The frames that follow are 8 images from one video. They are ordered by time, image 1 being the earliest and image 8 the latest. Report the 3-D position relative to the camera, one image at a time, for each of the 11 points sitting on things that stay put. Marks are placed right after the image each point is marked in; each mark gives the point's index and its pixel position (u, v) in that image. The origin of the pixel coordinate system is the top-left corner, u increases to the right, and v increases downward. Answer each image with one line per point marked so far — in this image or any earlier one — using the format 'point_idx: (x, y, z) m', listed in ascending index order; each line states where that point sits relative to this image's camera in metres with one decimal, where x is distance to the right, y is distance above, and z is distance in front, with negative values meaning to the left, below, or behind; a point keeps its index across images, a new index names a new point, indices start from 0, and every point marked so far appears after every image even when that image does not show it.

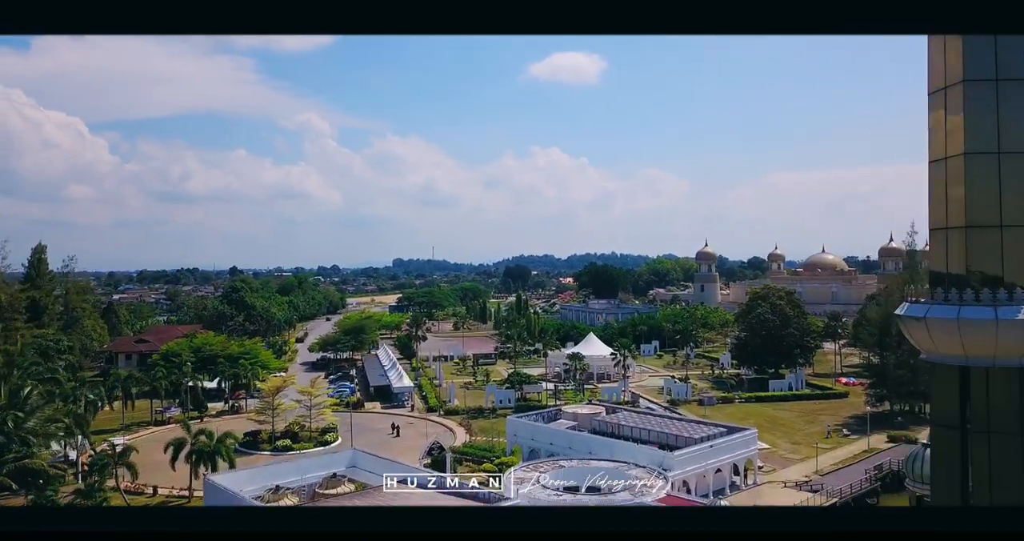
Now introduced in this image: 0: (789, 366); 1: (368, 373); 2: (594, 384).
0: (+6.0, -2.1, +16.7) m
1: (-3.3, -2.3, +17.3) m
2: (+1.7, -2.5, +16.2) m
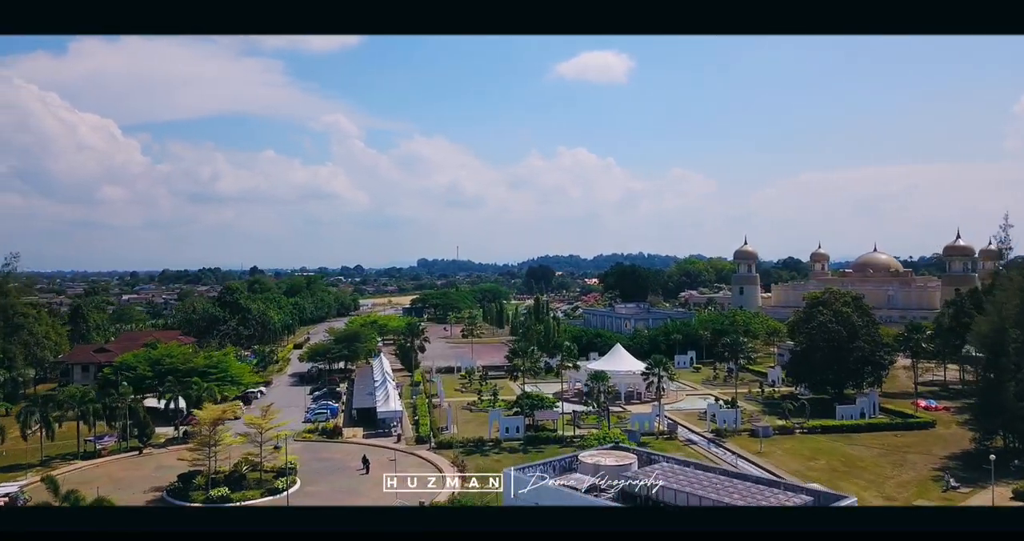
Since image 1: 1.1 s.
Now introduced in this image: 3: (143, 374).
0: (+6.3, -2.1, +13.9) m
1: (-3.0, -2.3, +14.8) m
2: (+1.9, -2.5, +13.5) m
3: (-6.6, -1.9, +13.6) m
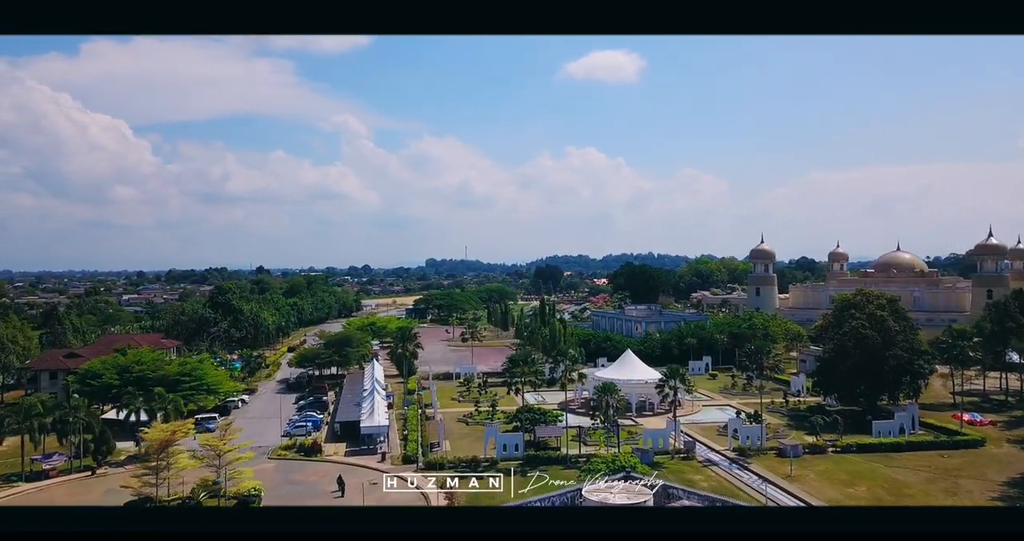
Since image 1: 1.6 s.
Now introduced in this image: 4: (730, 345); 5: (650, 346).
0: (+6.3, -2.1, +12.6) m
1: (-3.0, -2.3, +13.6) m
2: (+1.9, -2.4, +12.3) m
3: (-6.6, -1.8, +12.4) m
4: (+5.6, -1.9, +19.6) m
5: (+3.5, -2.0, +19.3) m
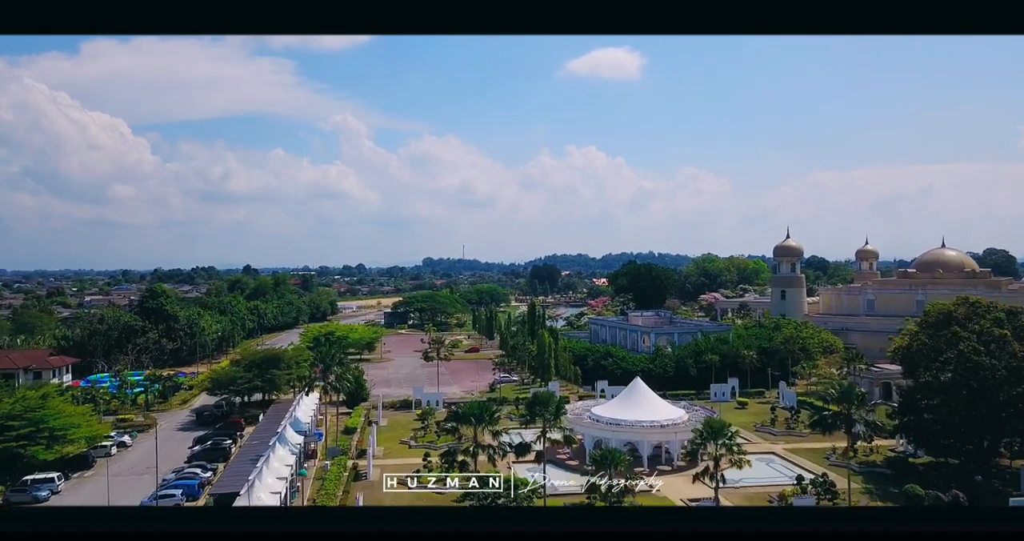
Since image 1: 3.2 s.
0: (+5.8, -2.1, +8.8) m
1: (-3.5, -2.3, +9.9) m
2: (+1.5, -2.4, +8.5) m
3: (-7.0, -1.8, +8.7) m
4: (+5.2, -1.9, +15.8) m
5: (+3.0, -2.0, +15.5) m
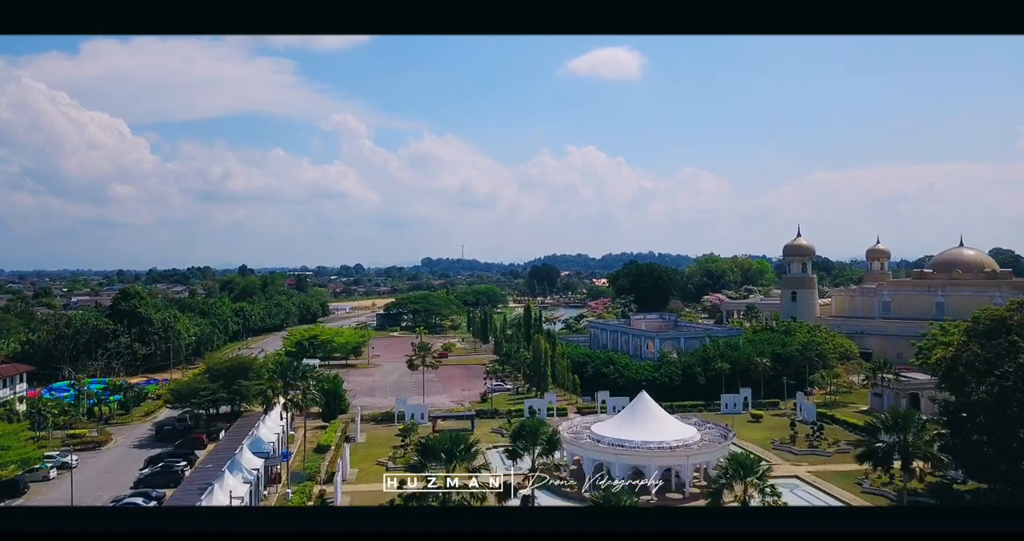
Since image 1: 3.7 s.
0: (+5.7, -2.1, +7.6) m
1: (-3.6, -2.3, +8.7) m
2: (+1.3, -2.5, +7.3) m
3: (-7.2, -1.8, +7.5) m
4: (+5.0, -2.0, +14.6) m
5: (+2.9, -2.0, +14.3) m
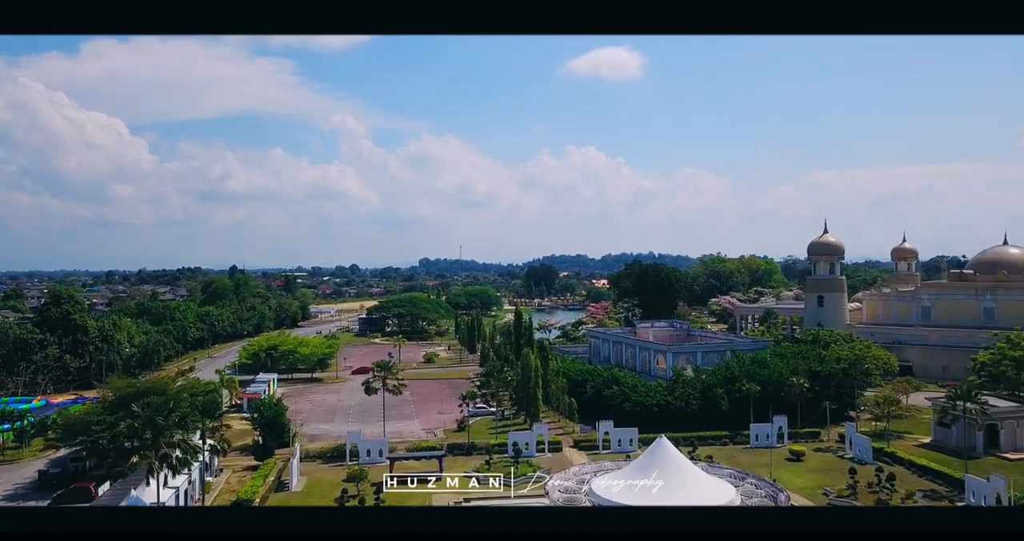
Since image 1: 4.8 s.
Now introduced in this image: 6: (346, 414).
0: (+5.4, -2.1, +5.1) m
1: (-3.9, -2.3, +6.1) m
2: (+1.1, -2.5, +4.8) m
3: (-7.4, -1.9, +5.0) m
4: (+4.8, -2.0, +12.1) m
5: (+2.6, -2.0, +11.8) m
6: (-3.0, -2.5, +13.7) m
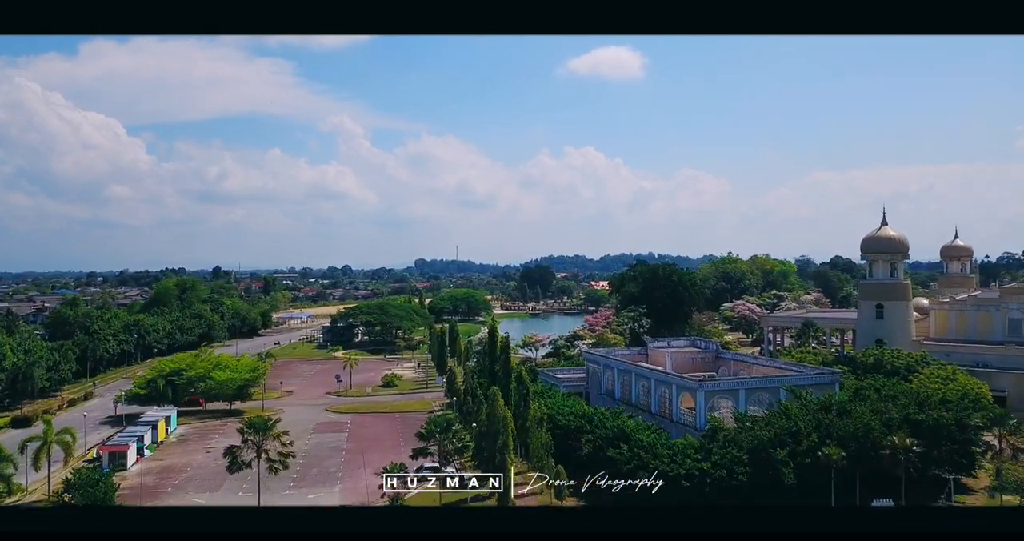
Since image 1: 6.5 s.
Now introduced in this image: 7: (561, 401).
0: (+5.0, -2.1, +1.1) m
1: (-4.3, -2.3, +2.2) m
2: (+0.6, -2.5, +0.8) m
3: (-7.9, -1.9, +1.0) m
4: (+4.3, -2.0, +8.2) m
5: (+2.2, -2.0, +7.9) m
6: (-3.4, -2.5, +9.7) m
7: (+0.8, -1.8, +11.6) m
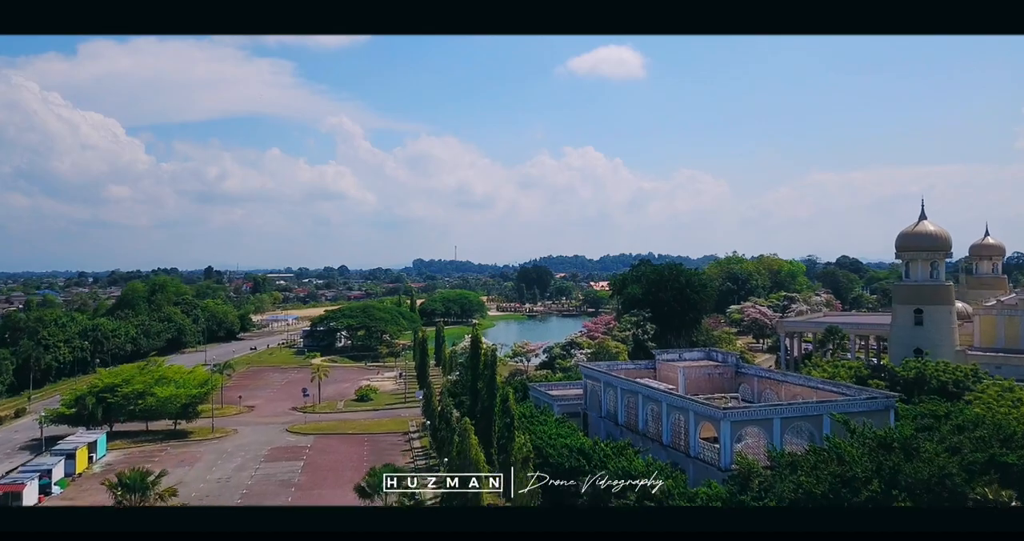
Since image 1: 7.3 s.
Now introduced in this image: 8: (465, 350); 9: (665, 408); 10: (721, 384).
0: (+4.8, -2.1, -0.7) m
1: (-4.5, -2.3, +0.4) m
2: (+0.4, -2.5, -1.0) m
3: (-8.1, -1.9, -0.8) m
4: (+4.1, -2.0, +6.4) m
5: (+2.0, -2.0, +6.1) m
6: (-3.6, -2.5, +7.9) m
7: (+0.6, -1.8, +9.8) m
8: (-0.9, -1.6, +15.8) m
9: (+1.8, -1.6, +9.2) m
10: (+3.2, -1.7, +11.6) m
